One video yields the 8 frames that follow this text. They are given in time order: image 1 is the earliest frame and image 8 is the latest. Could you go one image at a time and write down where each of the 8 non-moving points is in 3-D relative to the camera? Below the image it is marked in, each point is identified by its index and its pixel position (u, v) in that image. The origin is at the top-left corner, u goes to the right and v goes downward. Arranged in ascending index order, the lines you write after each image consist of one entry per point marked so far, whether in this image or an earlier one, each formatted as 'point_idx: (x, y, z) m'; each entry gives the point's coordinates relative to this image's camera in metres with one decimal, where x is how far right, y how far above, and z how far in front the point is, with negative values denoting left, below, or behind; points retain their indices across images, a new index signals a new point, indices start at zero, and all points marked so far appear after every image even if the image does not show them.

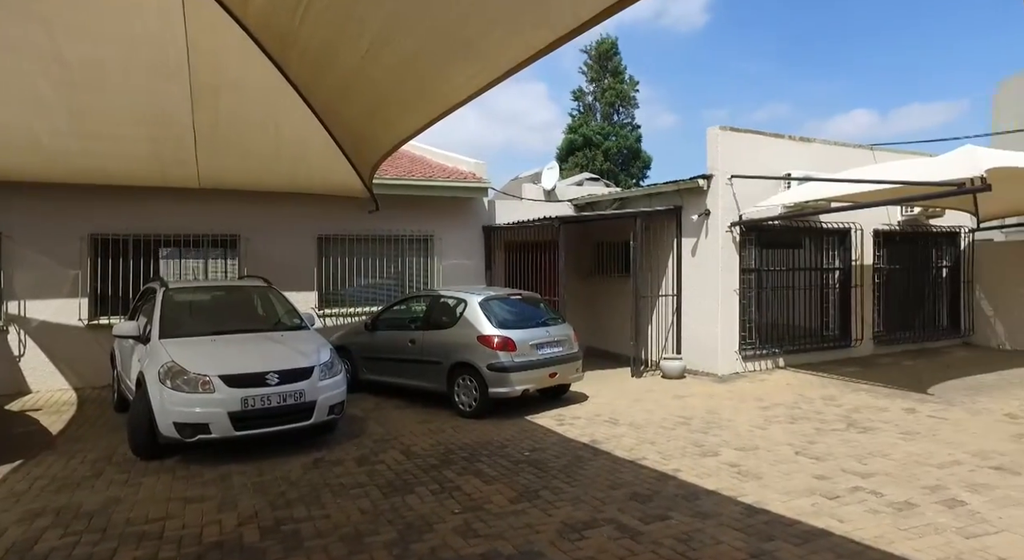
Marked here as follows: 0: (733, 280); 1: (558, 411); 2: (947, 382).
0: (+3.5, 0.0, +10.1) m
1: (+0.5, -1.5, +7.2) m
2: (+6.4, -1.5, +9.5) m
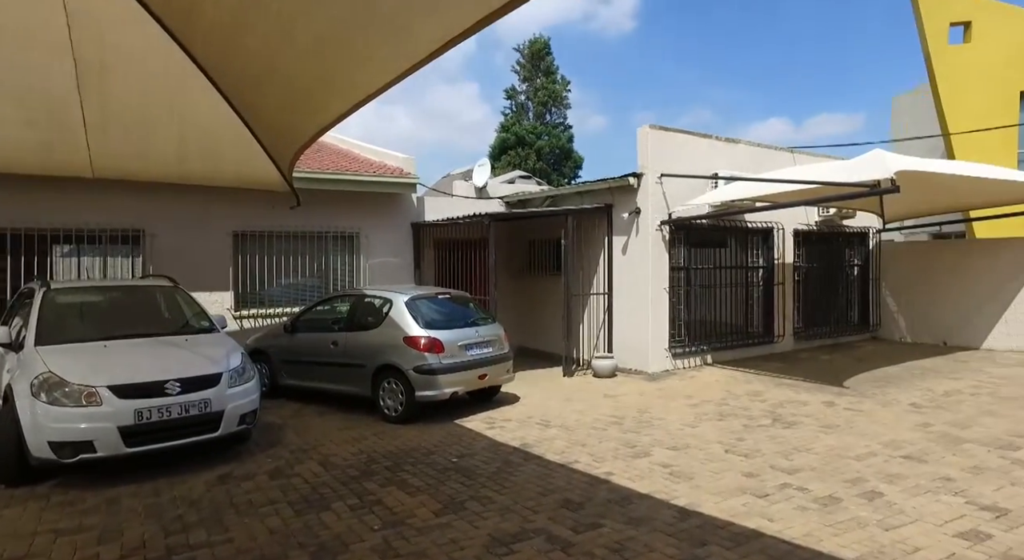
0: (+2.4, 0.0, +10.2) m
1: (-0.3, -1.4, +7.0) m
2: (+5.4, -1.4, +9.9) m
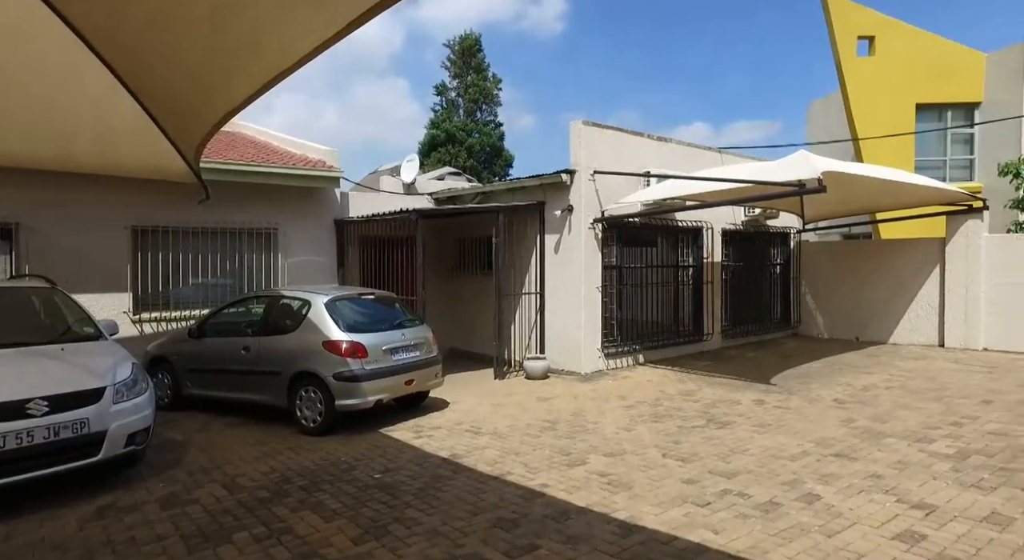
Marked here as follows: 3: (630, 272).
0: (+1.3, 0.0, +10.1) m
1: (-1.0, -1.4, +6.6) m
2: (+4.3, -1.4, +10.1) m
3: (+2.0, +0.1, +10.8) m
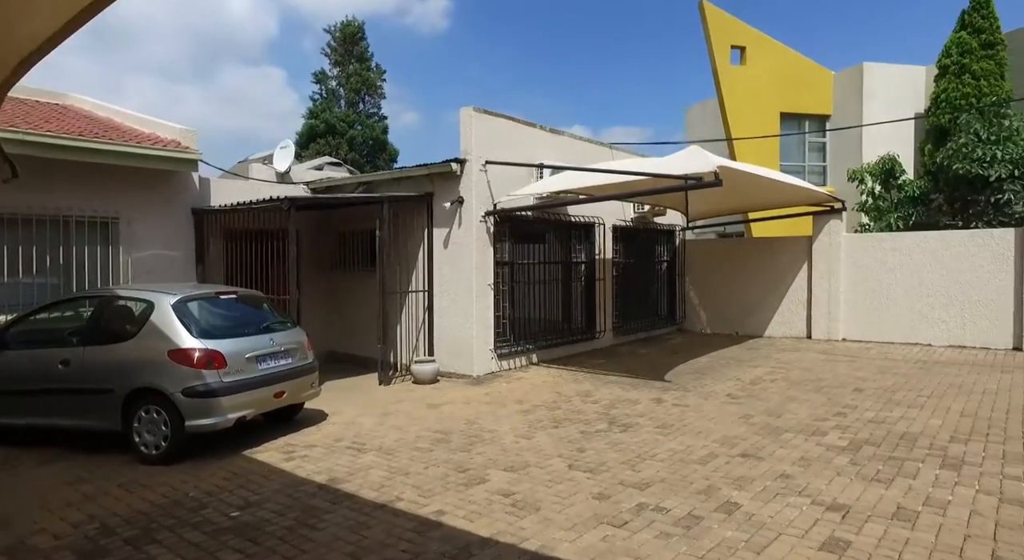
0: (-0.4, +0.1, +9.5) m
1: (-2.0, -1.4, +5.7) m
2: (+2.6, -1.4, +10.1) m
3: (+0.2, +0.2, +10.4) m
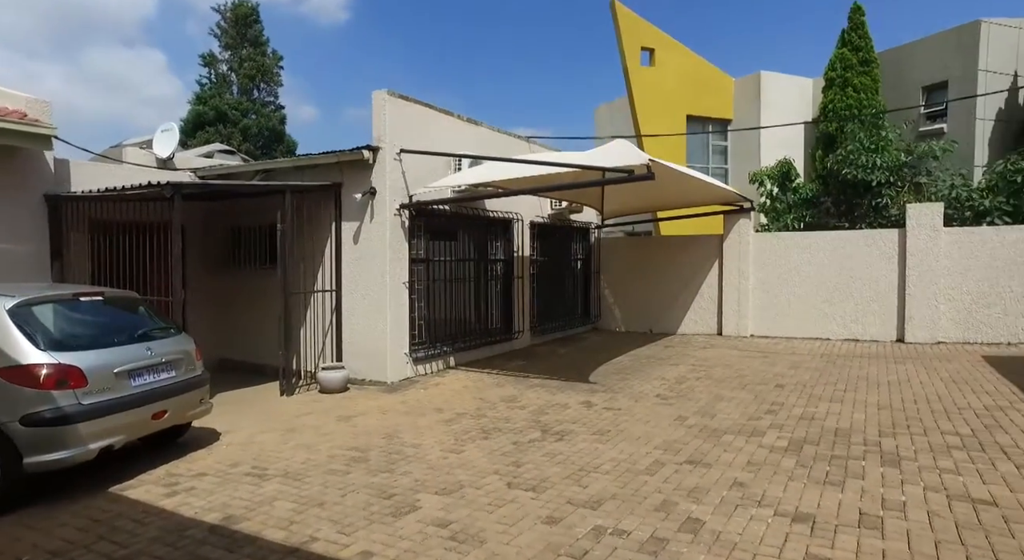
0: (-1.5, +0.1, +8.8) m
1: (-2.5, -1.4, +4.8) m
2: (+1.4, -1.3, +9.8) m
3: (-1.1, +0.2, +9.7) m
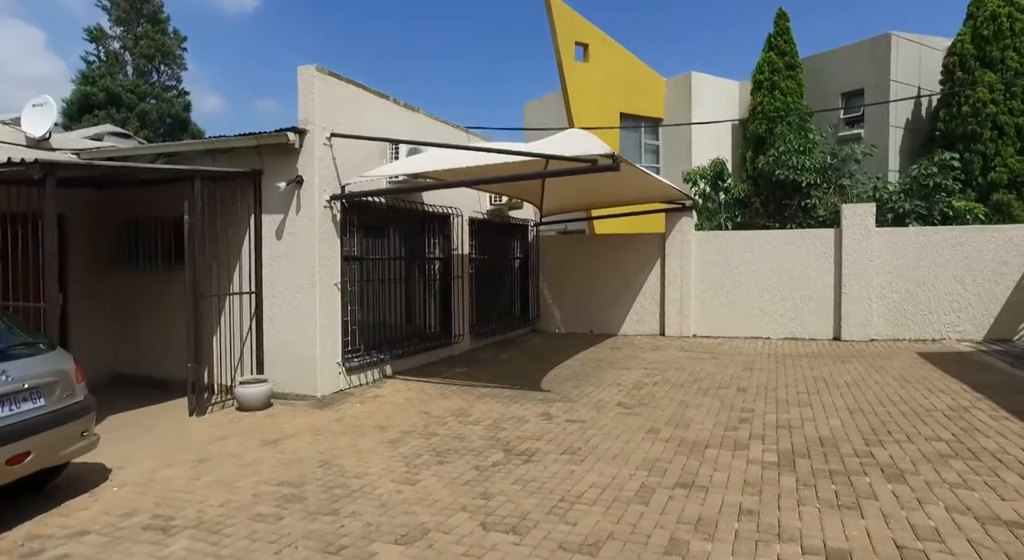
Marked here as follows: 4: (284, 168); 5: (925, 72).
0: (-2.2, +0.1, +7.8) m
1: (-2.7, -1.4, +3.7) m
2: (+0.6, -1.3, +9.2) m
3: (-1.9, +0.2, +8.8) m
4: (-2.7, +1.3, +7.7) m
5: (+10.7, +5.5, +16.6) m
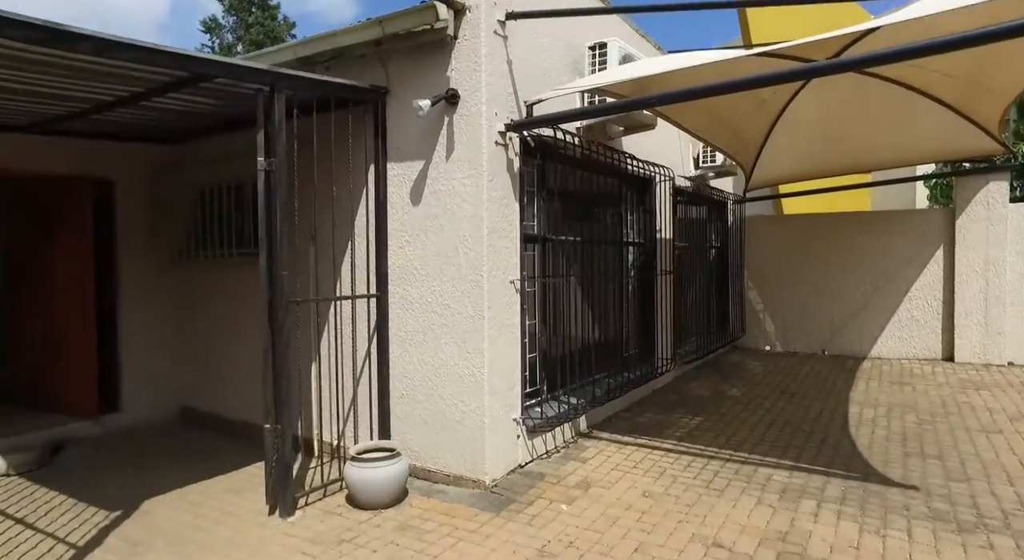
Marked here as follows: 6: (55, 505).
0: (0.0, +0.2, +4.5) m
1: (-1.2, -1.3, +0.5) m
2: (+2.9, -1.3, +5.3) m
3: (+0.4, +0.2, +5.4) m
4: (-0.6, +1.4, +4.4) m
5: (+14.1, +5.5, +11.2) m
6: (-3.4, -1.7, +4.8) m
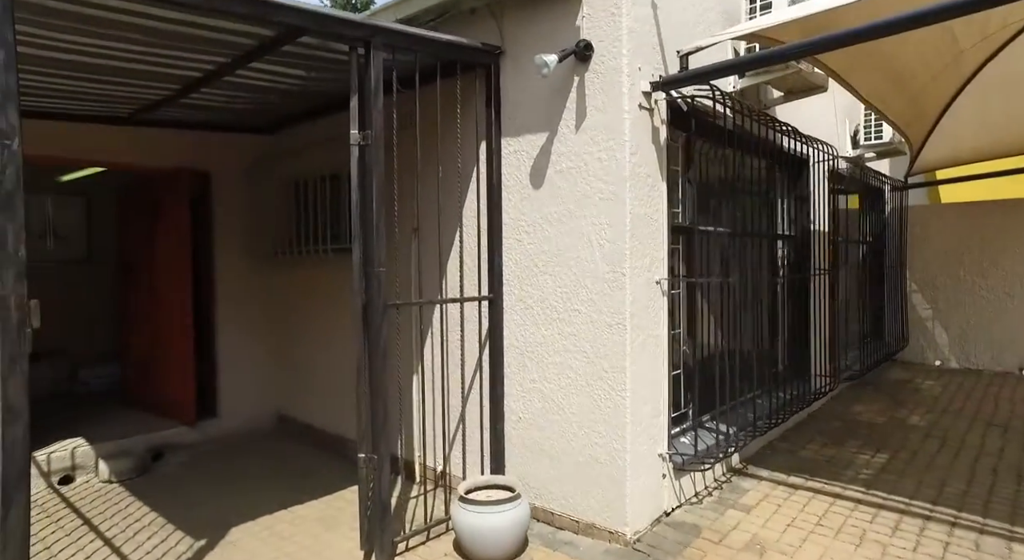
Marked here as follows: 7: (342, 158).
0: (+0.8, +0.2, +3.5) m
1: (-1.0, -1.3, -0.3) m
2: (+3.8, -1.3, +4.0) m
3: (+1.3, +0.2, +4.3) m
4: (+0.2, +1.4, +3.5) m
5: (+15.8, +5.4, +8.1) m
6: (-2.5, -1.7, +4.4) m
7: (-1.3, +1.0, +4.9) m
